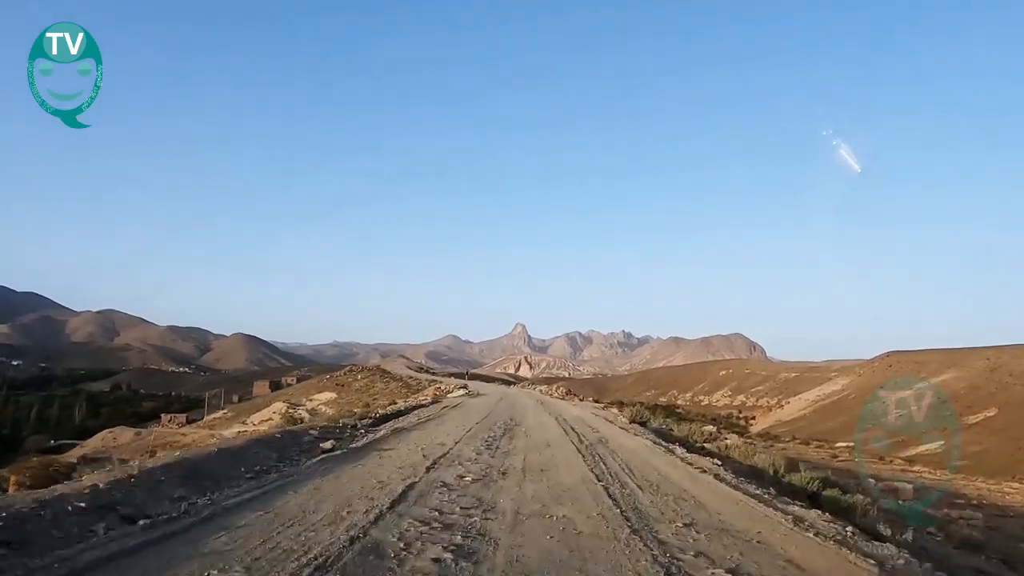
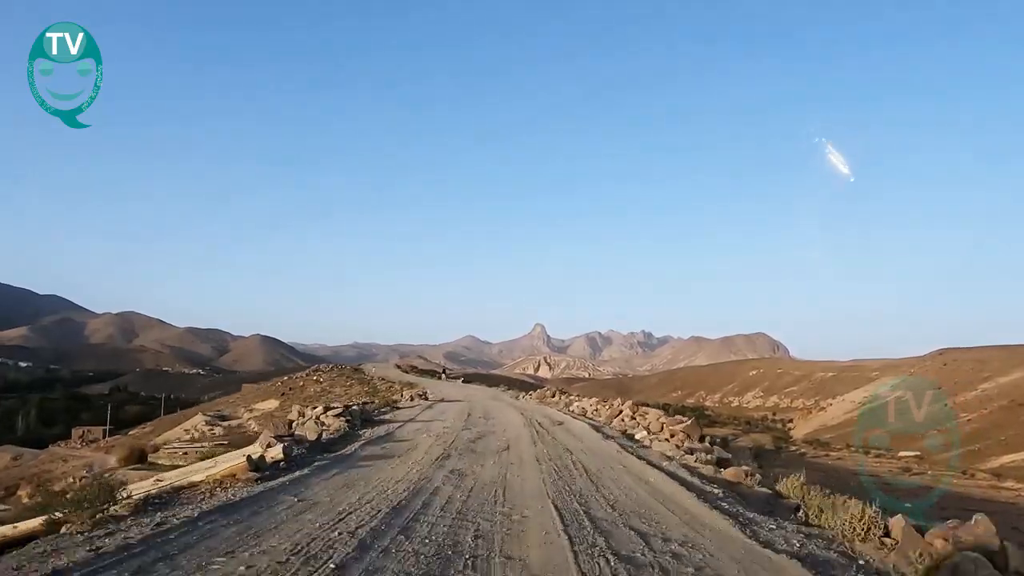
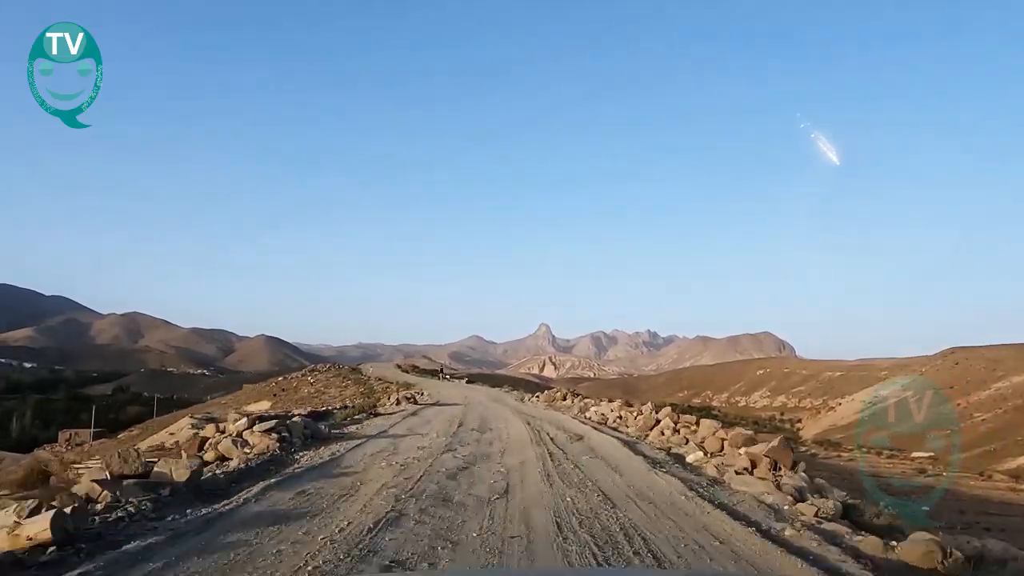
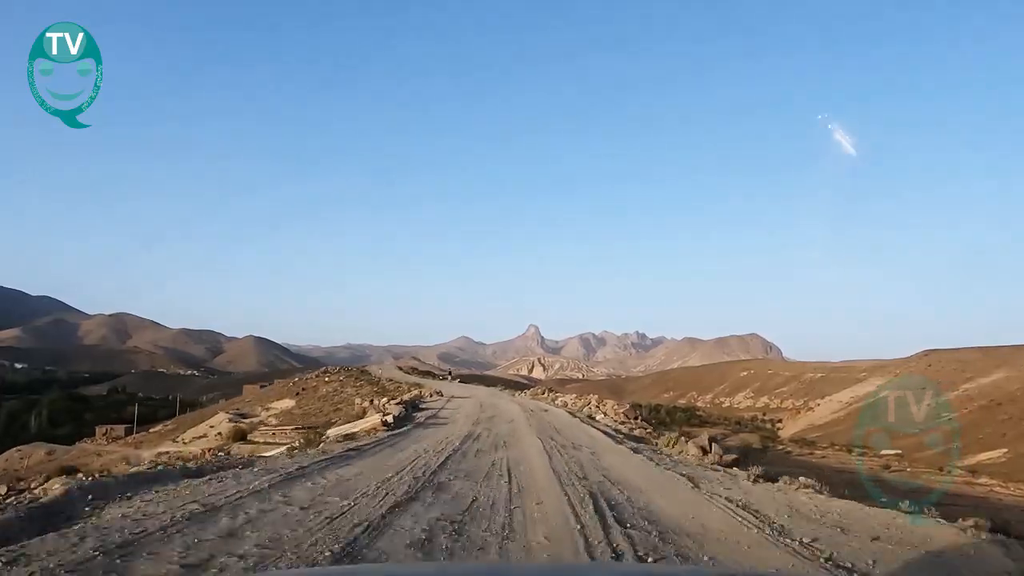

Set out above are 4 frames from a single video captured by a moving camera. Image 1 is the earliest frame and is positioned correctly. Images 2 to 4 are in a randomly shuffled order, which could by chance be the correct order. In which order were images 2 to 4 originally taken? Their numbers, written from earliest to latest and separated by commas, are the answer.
4, 2, 3
